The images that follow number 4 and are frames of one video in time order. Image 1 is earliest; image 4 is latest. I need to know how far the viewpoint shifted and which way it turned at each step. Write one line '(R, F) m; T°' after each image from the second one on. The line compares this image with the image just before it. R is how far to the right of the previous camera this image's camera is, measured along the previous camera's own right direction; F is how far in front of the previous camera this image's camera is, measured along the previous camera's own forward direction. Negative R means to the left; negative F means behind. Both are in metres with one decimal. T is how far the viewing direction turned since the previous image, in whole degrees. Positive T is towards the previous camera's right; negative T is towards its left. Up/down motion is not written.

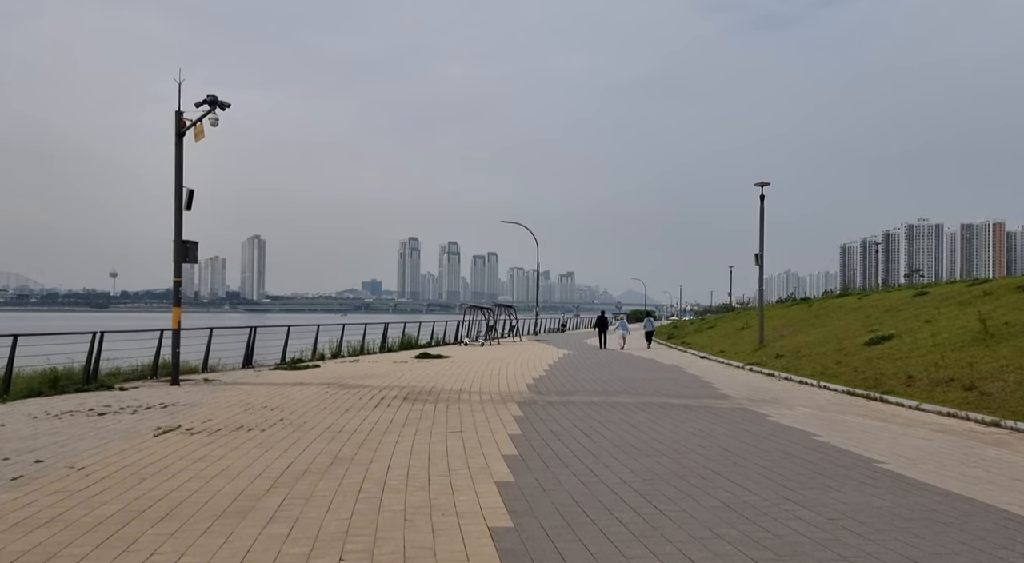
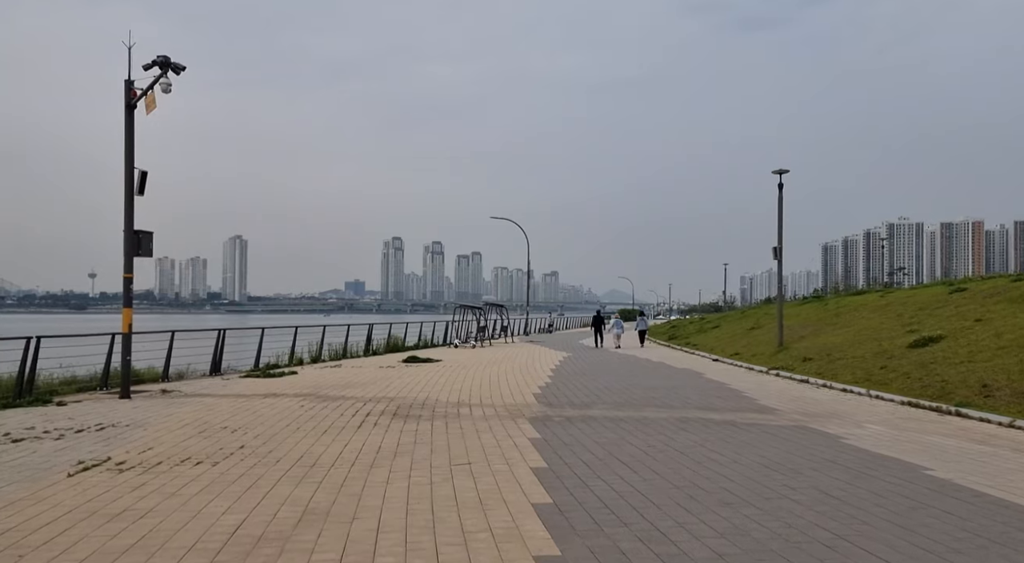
(-0.4, +2.0) m; +1°
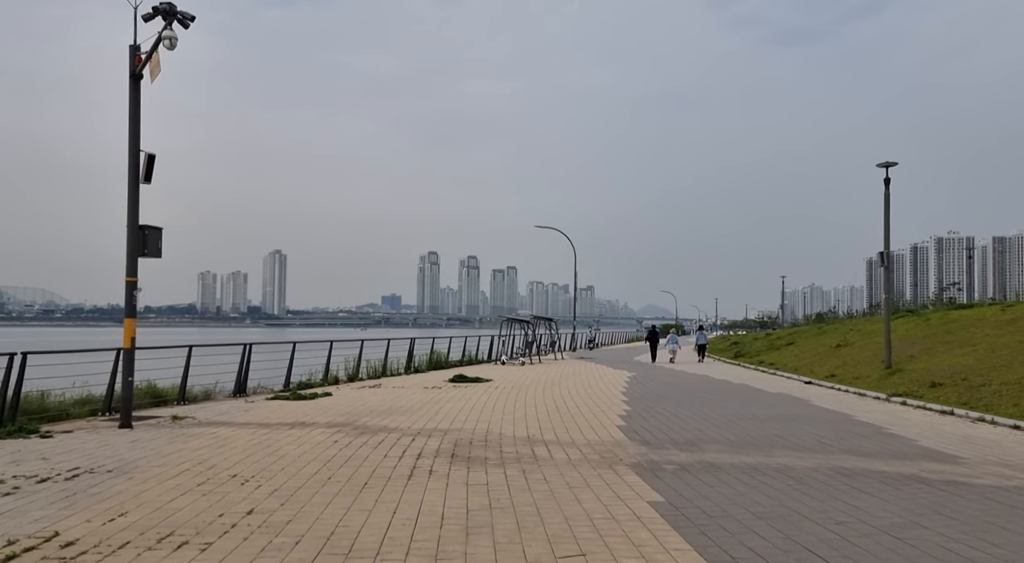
(-0.7, +2.5) m; -3°
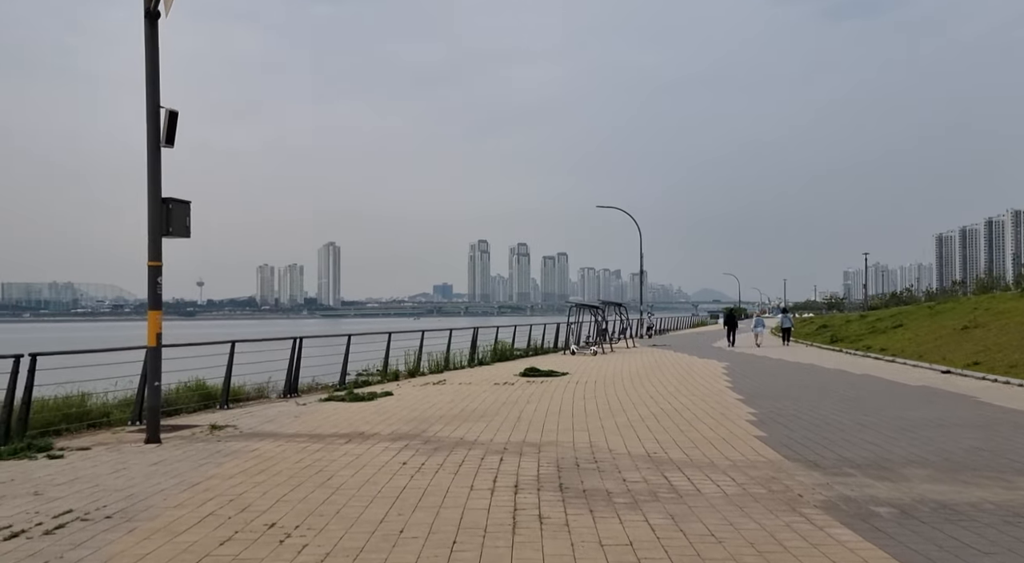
(-0.7, +2.3) m; -4°
